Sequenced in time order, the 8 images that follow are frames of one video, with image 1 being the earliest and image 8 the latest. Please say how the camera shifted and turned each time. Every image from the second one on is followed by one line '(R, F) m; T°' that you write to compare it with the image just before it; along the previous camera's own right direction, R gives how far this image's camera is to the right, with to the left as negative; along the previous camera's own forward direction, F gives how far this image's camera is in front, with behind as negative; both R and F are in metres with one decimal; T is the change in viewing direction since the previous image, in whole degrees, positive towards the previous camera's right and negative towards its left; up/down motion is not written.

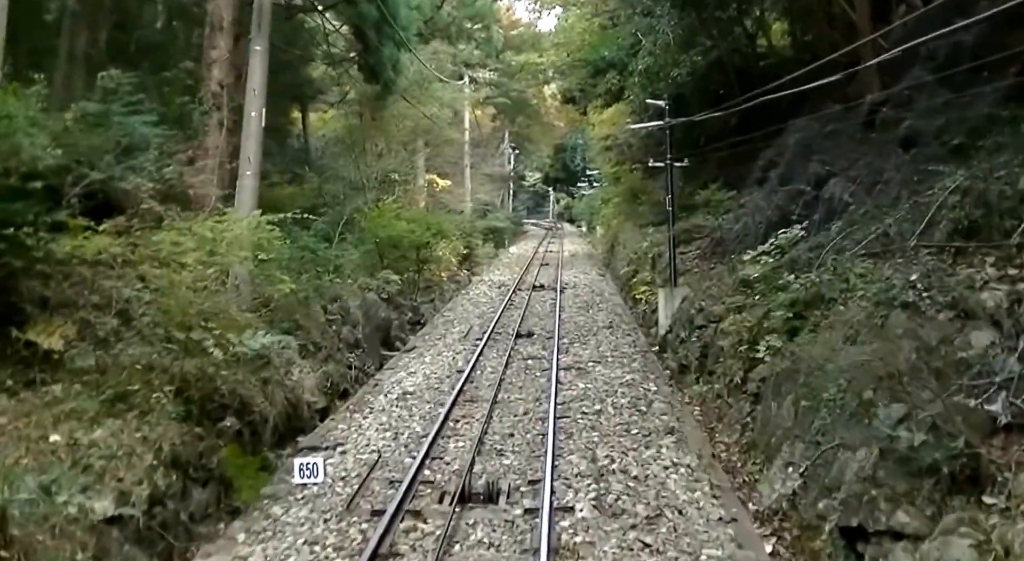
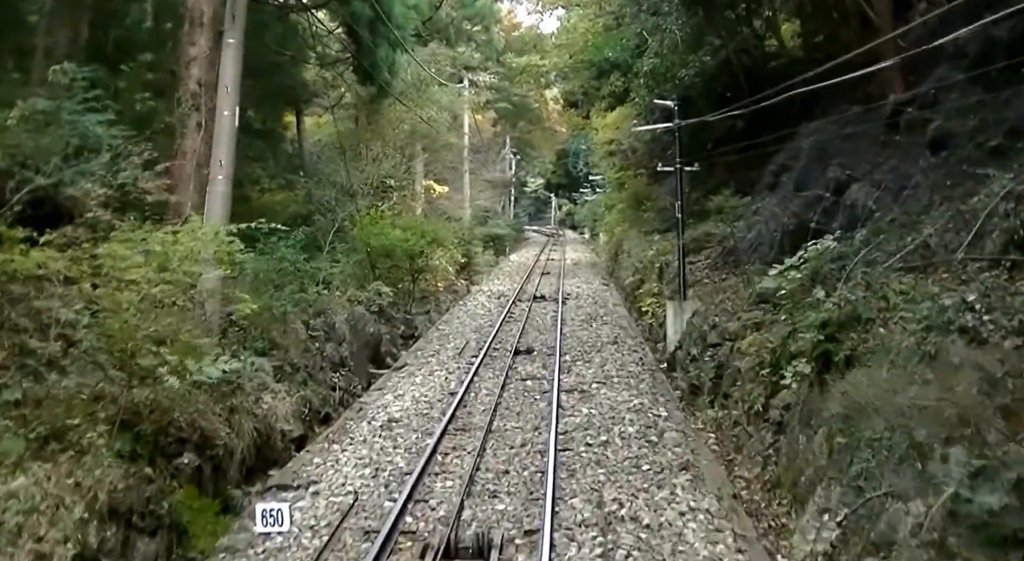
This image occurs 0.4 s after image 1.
(+0.1, +0.8) m; 0°
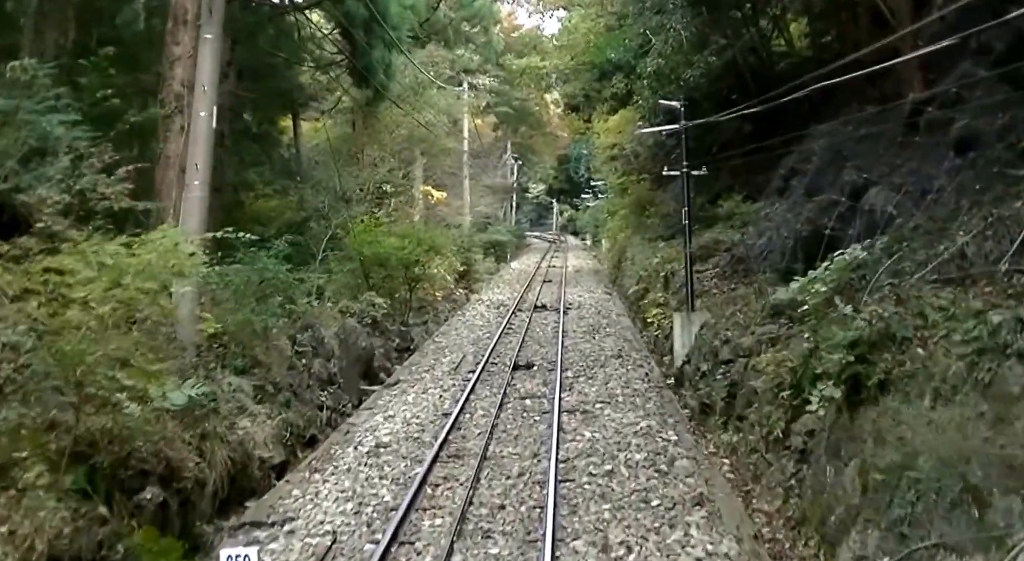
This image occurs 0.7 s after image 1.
(0.0, +0.6) m; 0°
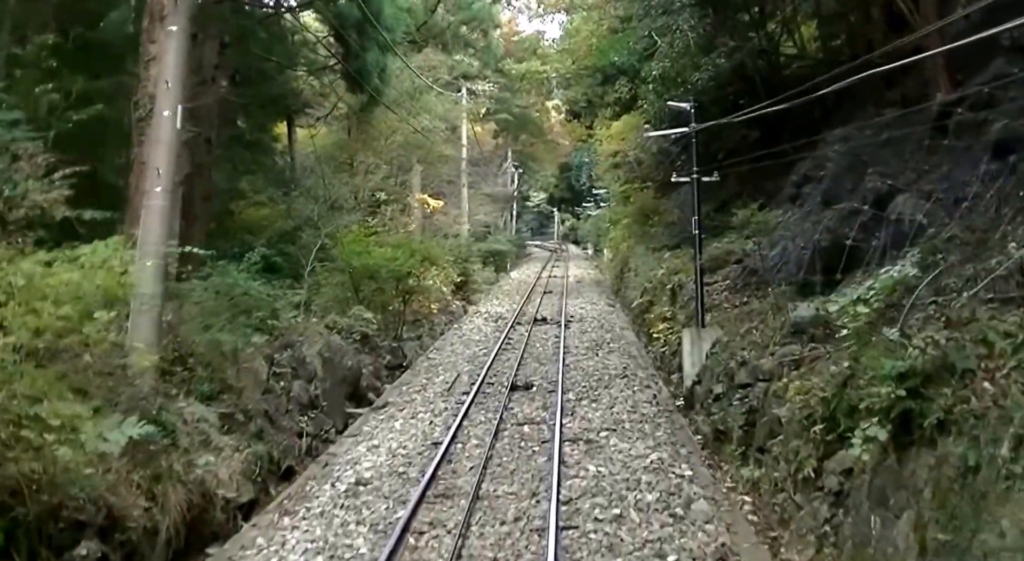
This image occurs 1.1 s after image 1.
(0.0, +0.7) m; 0°
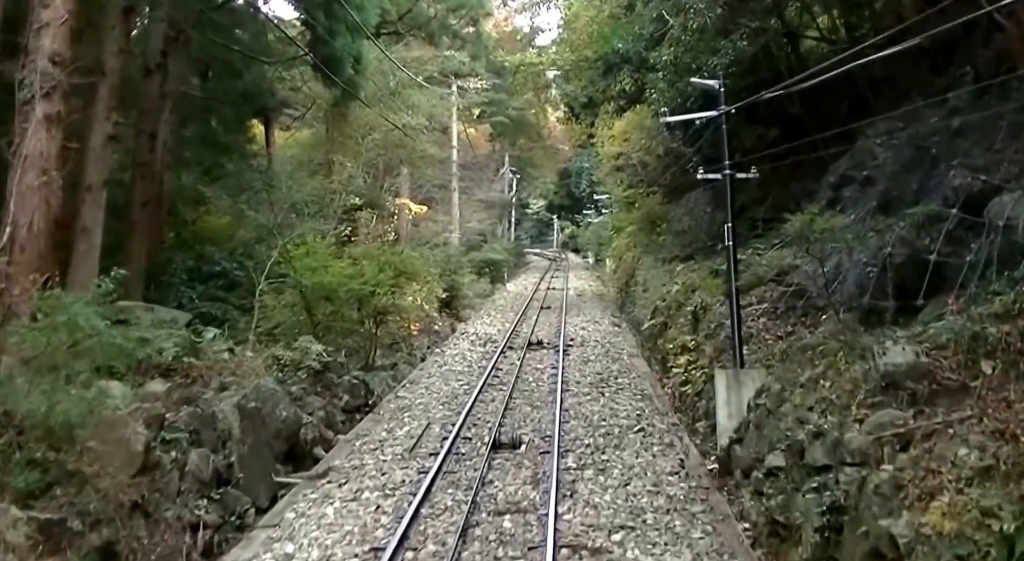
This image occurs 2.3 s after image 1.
(+0.2, +2.3) m; 0°
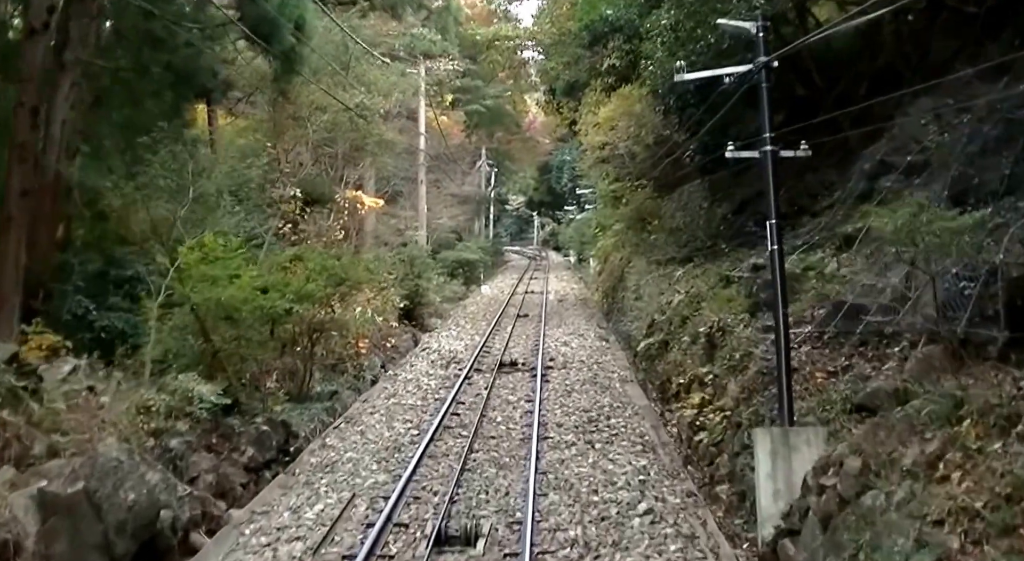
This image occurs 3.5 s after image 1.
(+0.2, +2.4) m; +1°
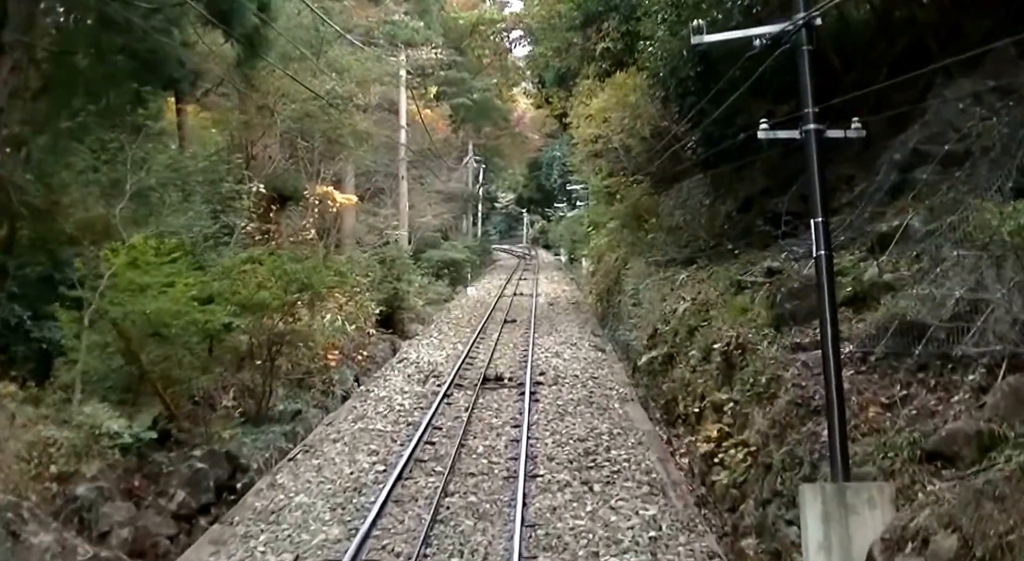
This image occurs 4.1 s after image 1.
(+0.1, +1.2) m; +1°
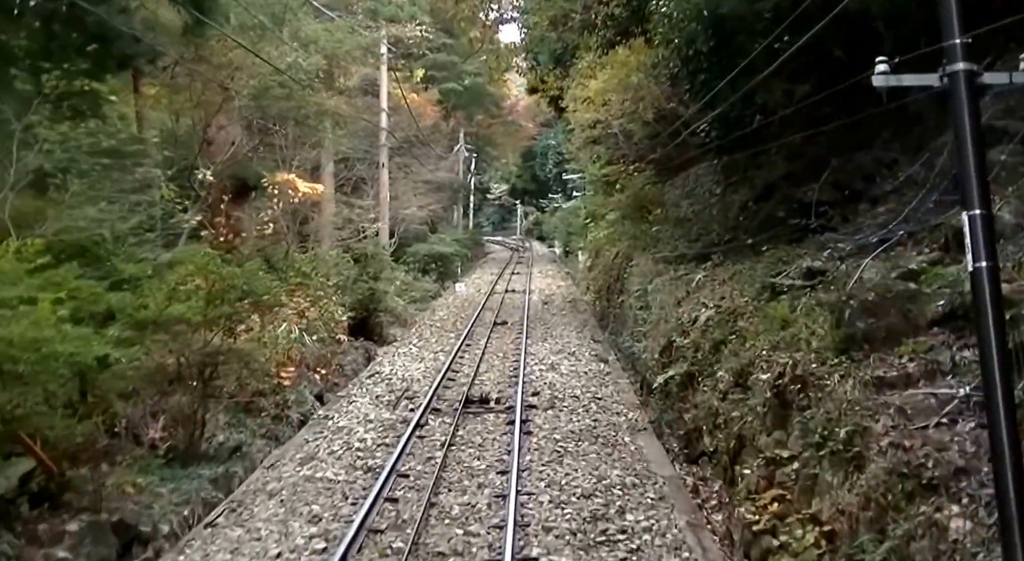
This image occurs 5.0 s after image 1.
(+0.1, +1.7) m; 0°
